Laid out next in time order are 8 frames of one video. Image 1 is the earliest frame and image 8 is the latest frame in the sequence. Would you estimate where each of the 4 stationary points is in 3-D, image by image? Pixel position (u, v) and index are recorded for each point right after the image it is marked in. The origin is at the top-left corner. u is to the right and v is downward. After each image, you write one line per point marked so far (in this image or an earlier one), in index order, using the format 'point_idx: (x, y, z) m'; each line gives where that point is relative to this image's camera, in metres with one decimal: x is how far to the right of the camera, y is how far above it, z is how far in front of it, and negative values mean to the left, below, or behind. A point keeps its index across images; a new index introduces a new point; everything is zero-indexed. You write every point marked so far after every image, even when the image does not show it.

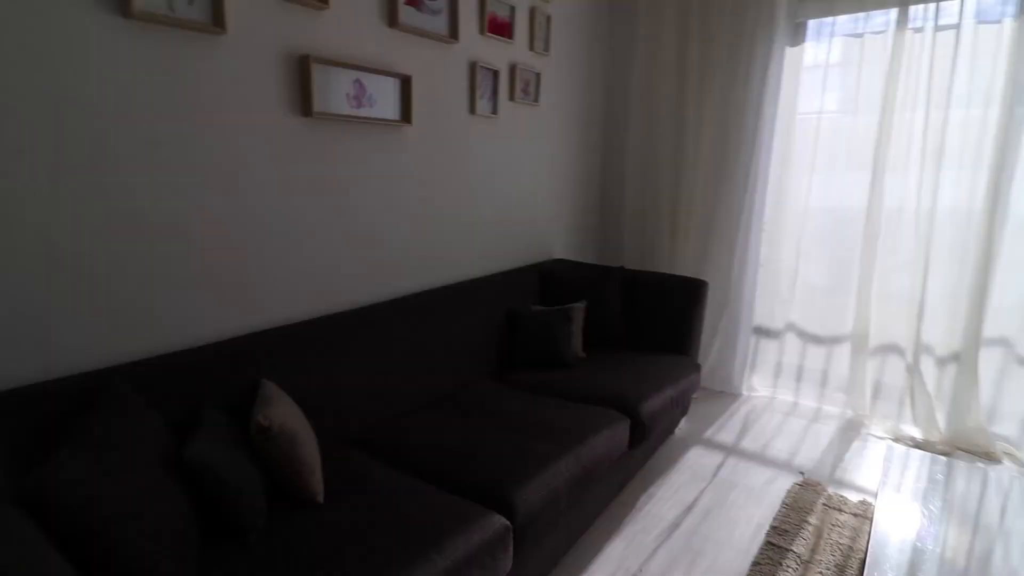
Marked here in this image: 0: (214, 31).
0: (-0.8, +0.7, +1.5) m
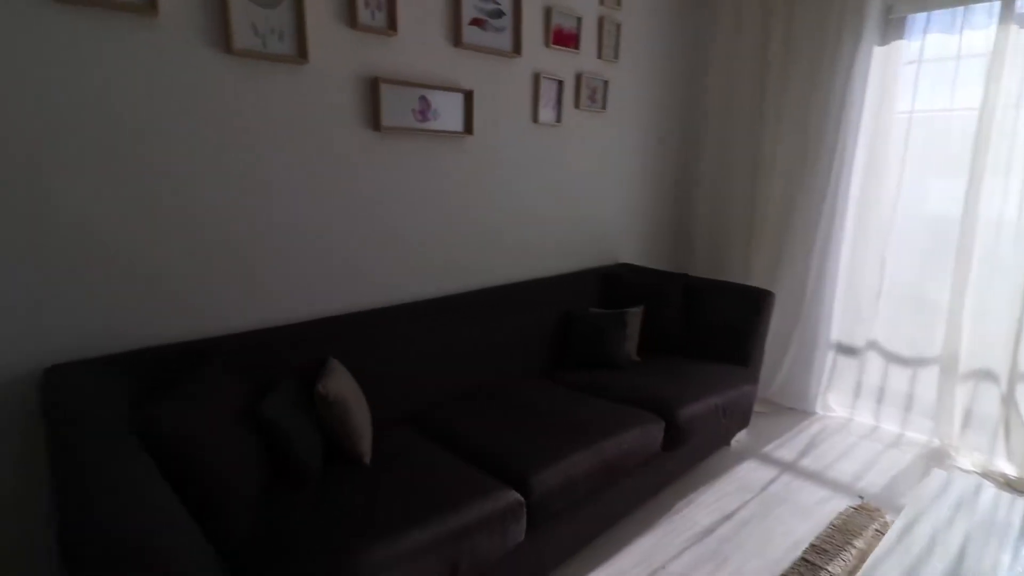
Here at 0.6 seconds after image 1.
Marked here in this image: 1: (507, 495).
0: (-0.7, +0.7, +1.7) m
1: (0.0, -0.6, +1.5) m
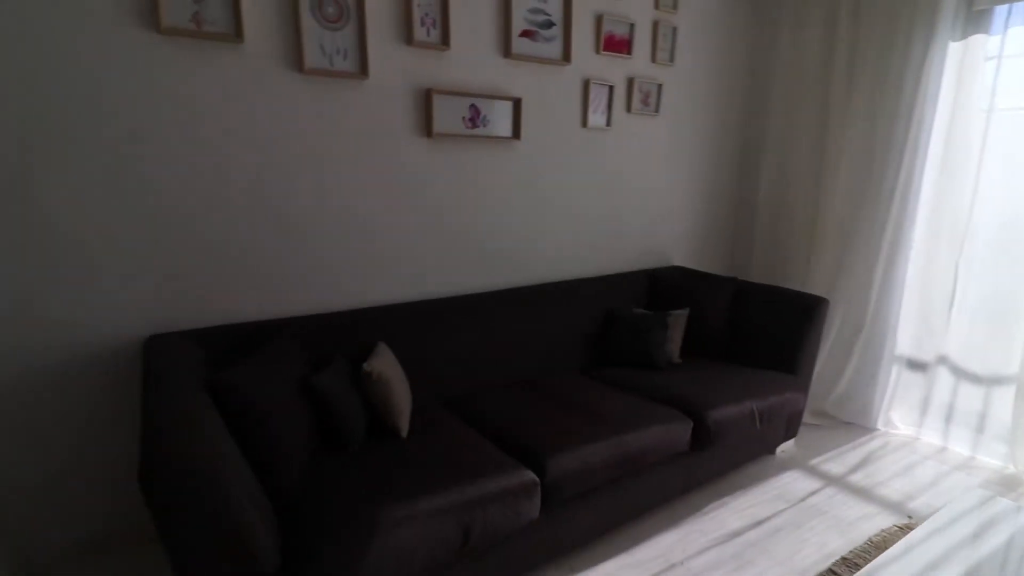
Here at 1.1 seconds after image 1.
0: (-0.6, +0.8, +2.0) m
1: (0.0, -0.6, +1.6) m
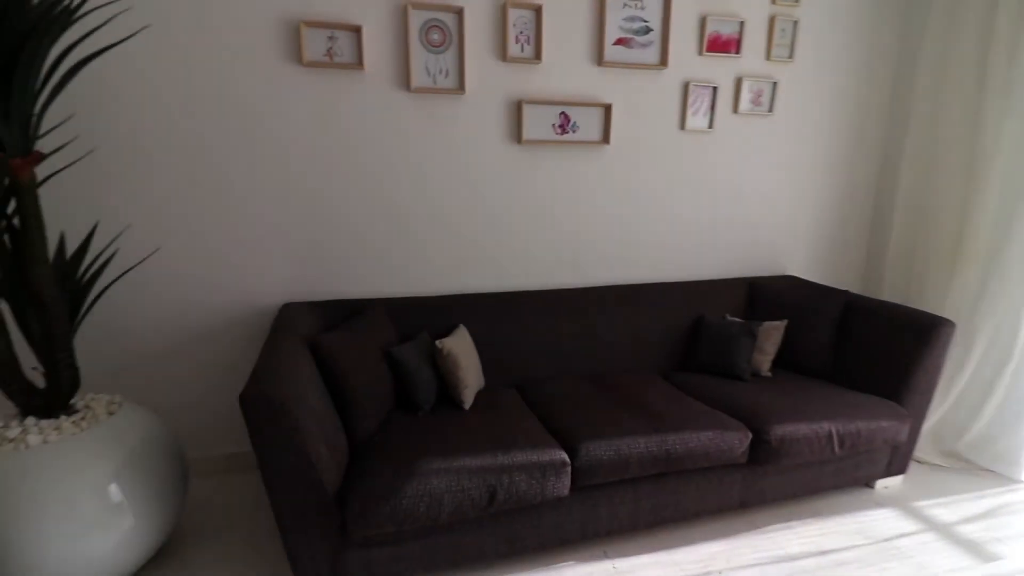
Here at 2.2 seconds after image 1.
0: (-0.2, +0.8, +2.2) m
1: (+0.1, -0.5, +1.7) m
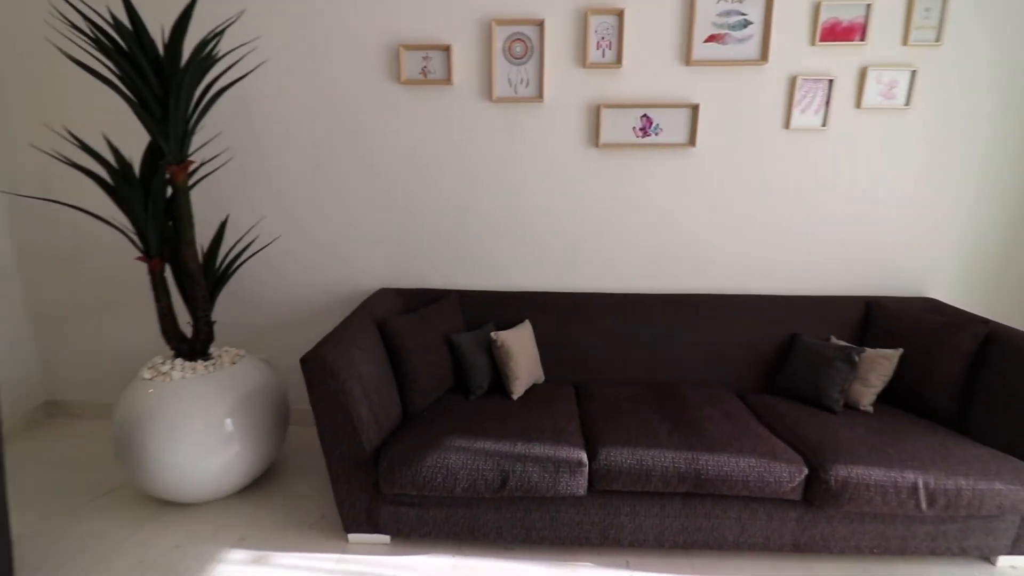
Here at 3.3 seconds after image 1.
0: (+0.1, +0.8, +2.4) m
1: (+0.2, -0.5, +1.8) m
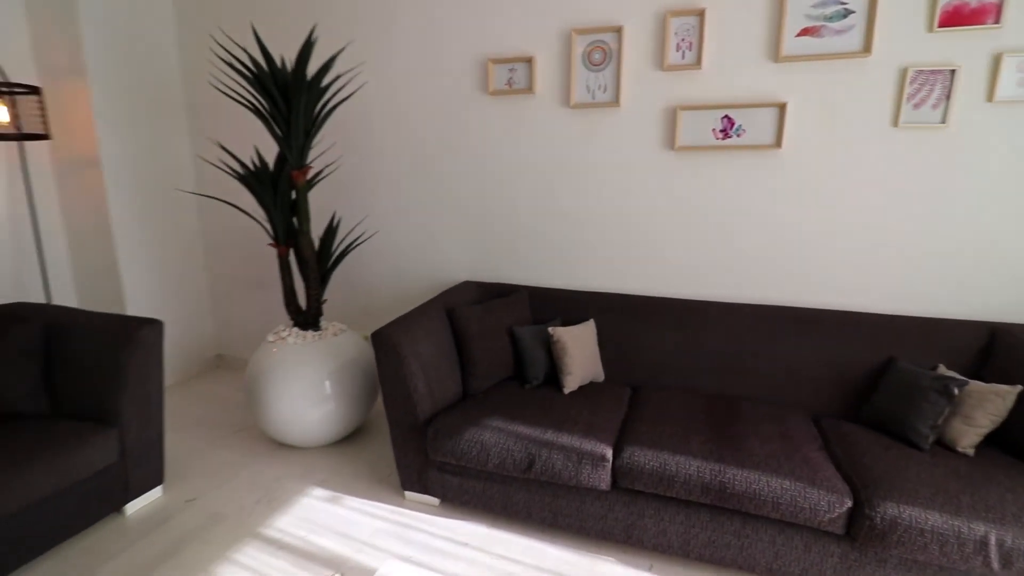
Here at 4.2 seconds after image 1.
0: (+0.5, +0.8, +2.4) m
1: (+0.3, -0.5, +1.8) m
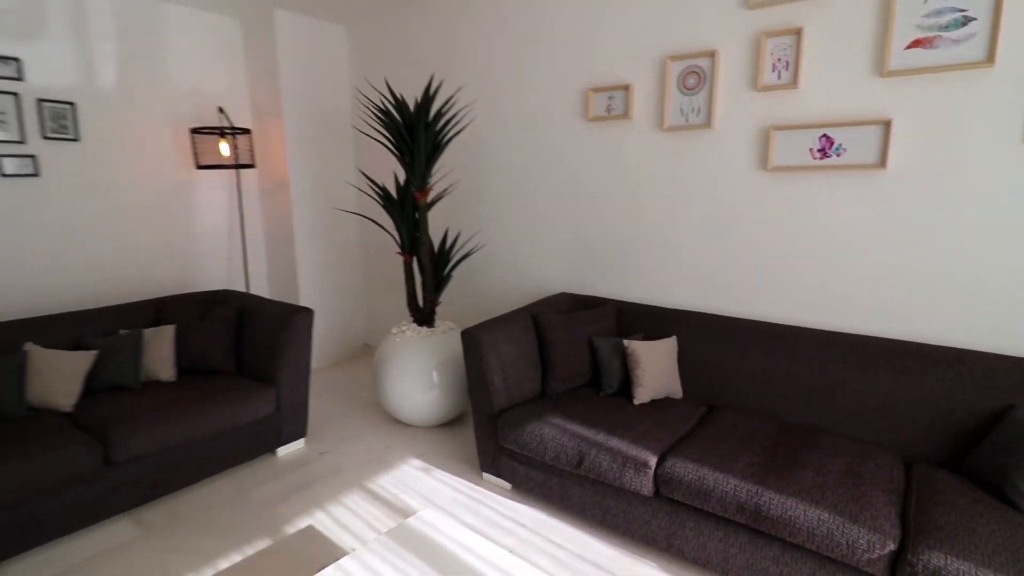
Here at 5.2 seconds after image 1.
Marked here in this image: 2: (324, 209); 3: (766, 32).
0: (+0.9, +0.7, +2.5) m
1: (+0.5, -0.6, +1.9) m
2: (-1.3, +0.5, +3.7) m
3: (+1.1, +1.1, +2.2) m
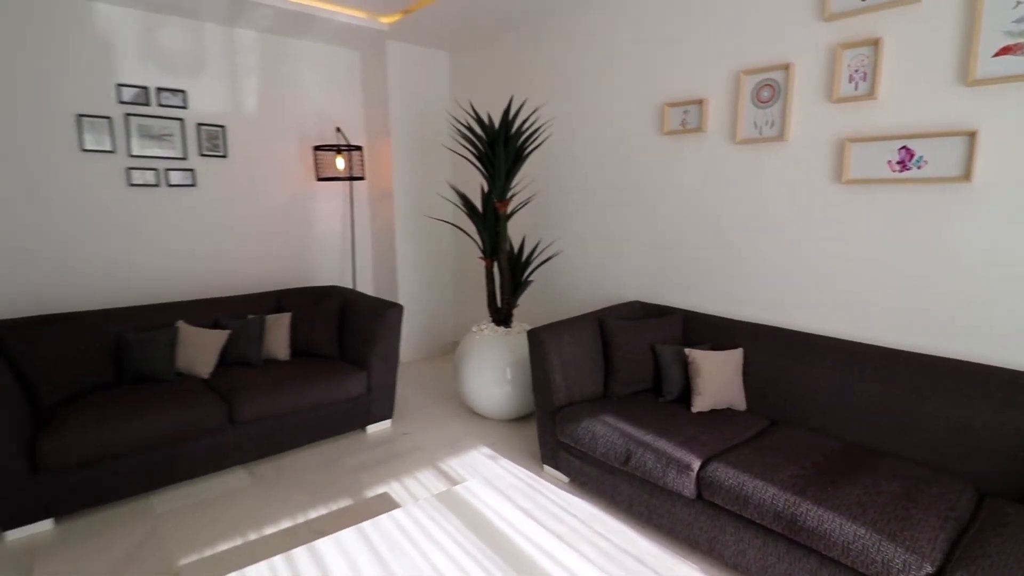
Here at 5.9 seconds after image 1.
0: (+1.2, +0.7, +2.4) m
1: (+0.6, -0.6, +2.0) m
2: (-0.7, +0.5, +4.1) m
3: (+1.4, +1.0, +2.2) m
